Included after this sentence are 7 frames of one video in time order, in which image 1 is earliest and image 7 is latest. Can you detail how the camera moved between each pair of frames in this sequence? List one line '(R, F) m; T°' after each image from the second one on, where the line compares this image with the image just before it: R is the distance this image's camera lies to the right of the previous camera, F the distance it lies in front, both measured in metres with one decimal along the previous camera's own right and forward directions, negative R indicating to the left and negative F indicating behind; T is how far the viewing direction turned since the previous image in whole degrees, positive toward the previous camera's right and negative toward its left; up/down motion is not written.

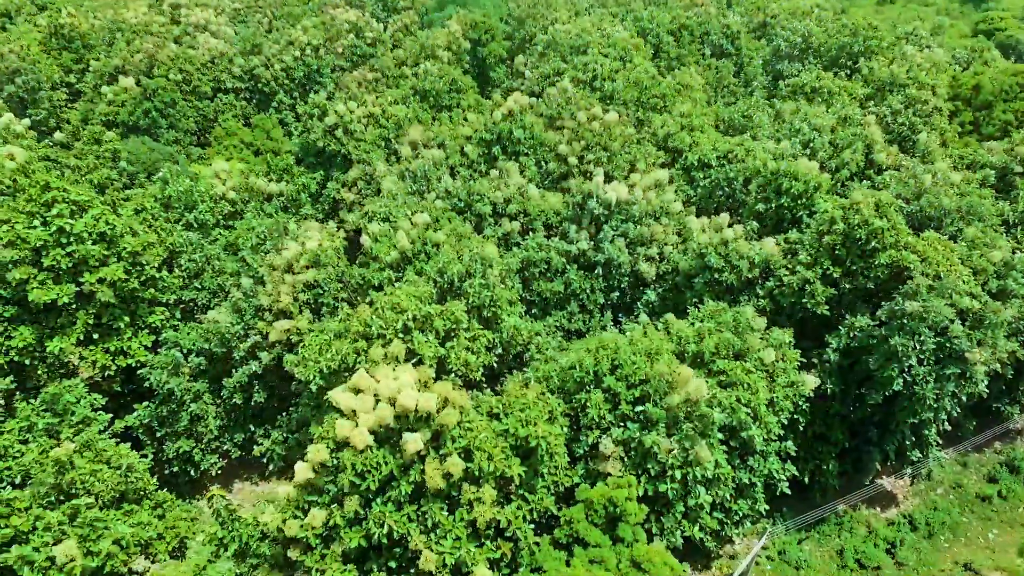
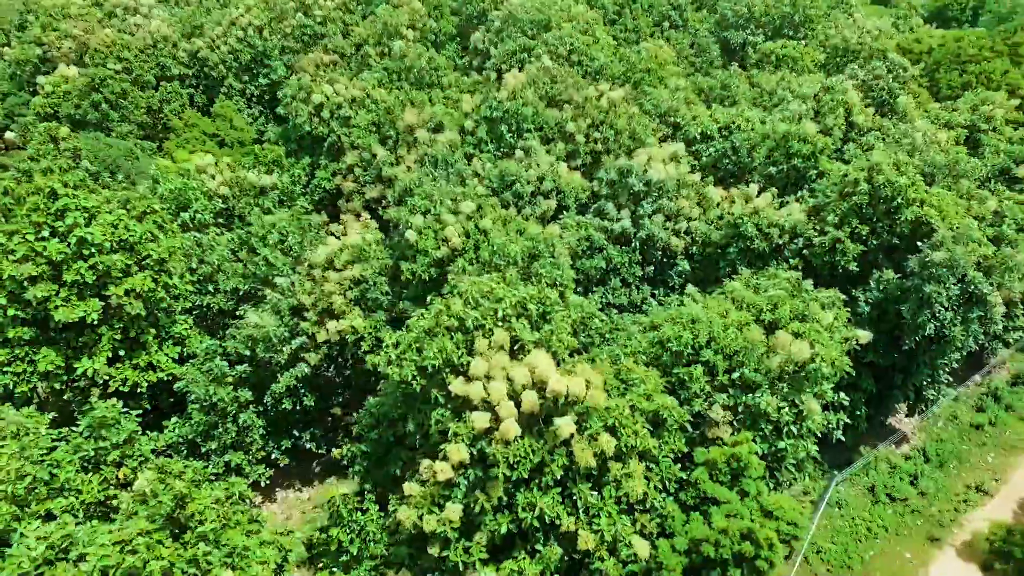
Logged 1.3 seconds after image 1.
(-2.2, +0.1) m; +7°
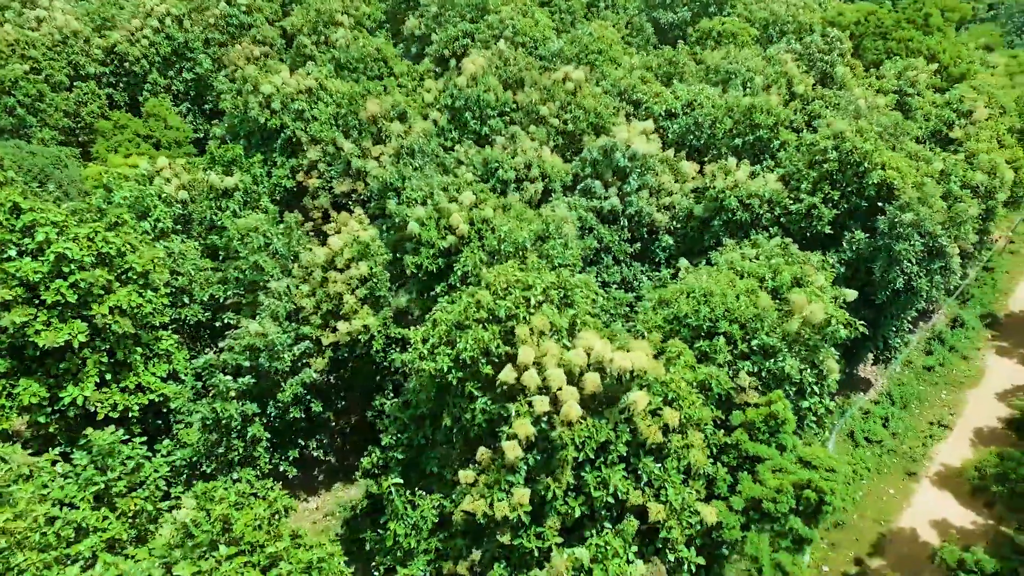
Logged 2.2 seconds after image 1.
(-1.4, +0.1) m; +7°
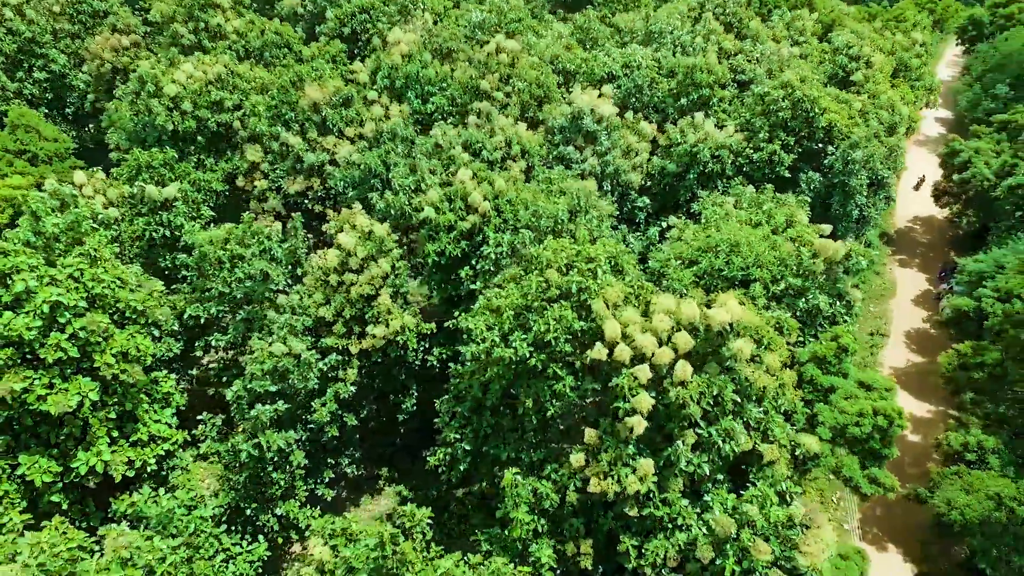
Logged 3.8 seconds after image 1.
(-2.5, +0.4) m; +12°
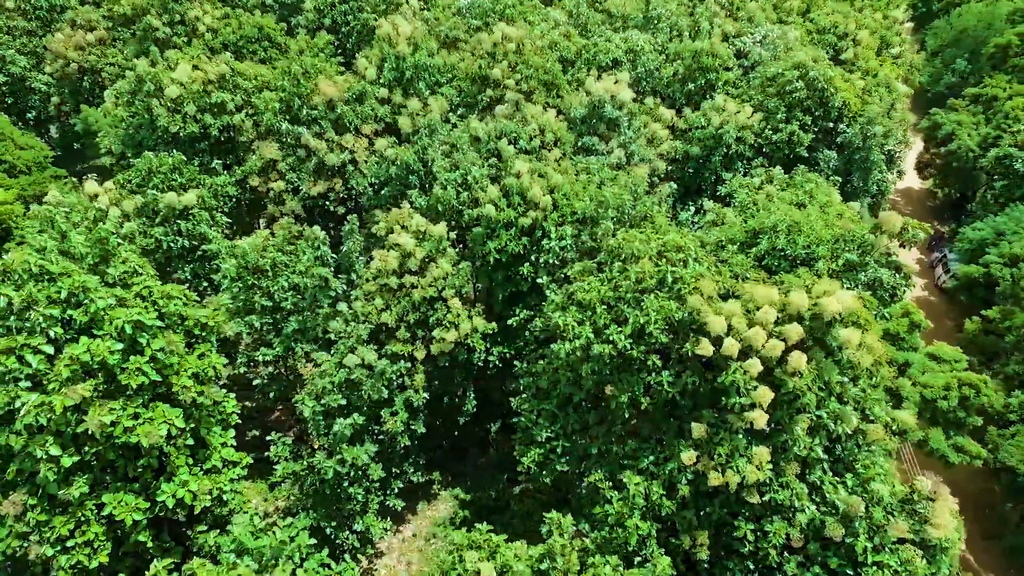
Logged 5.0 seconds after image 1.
(-1.8, +0.2) m; +5°
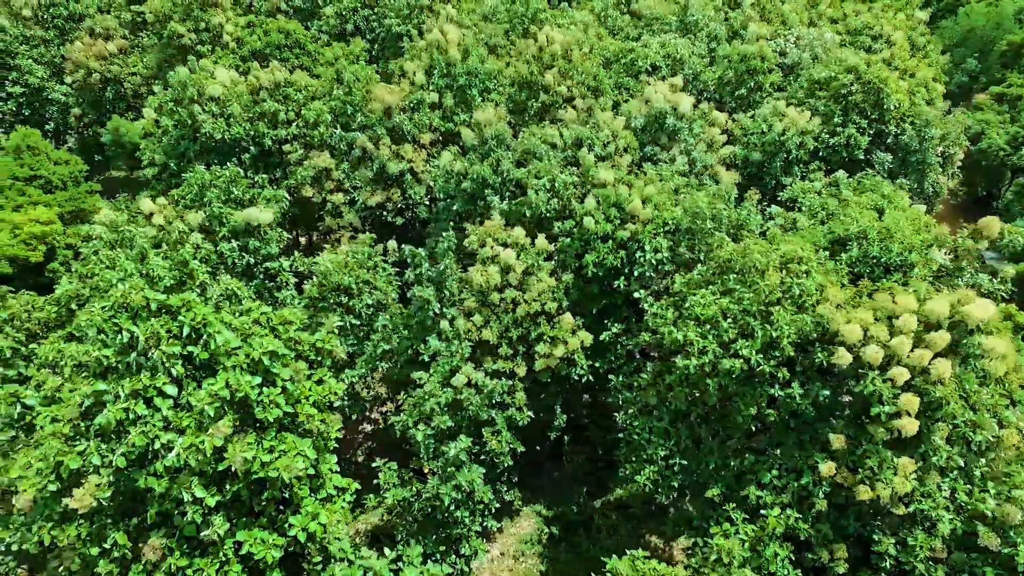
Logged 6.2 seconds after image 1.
(-1.7, +0.2) m; +2°
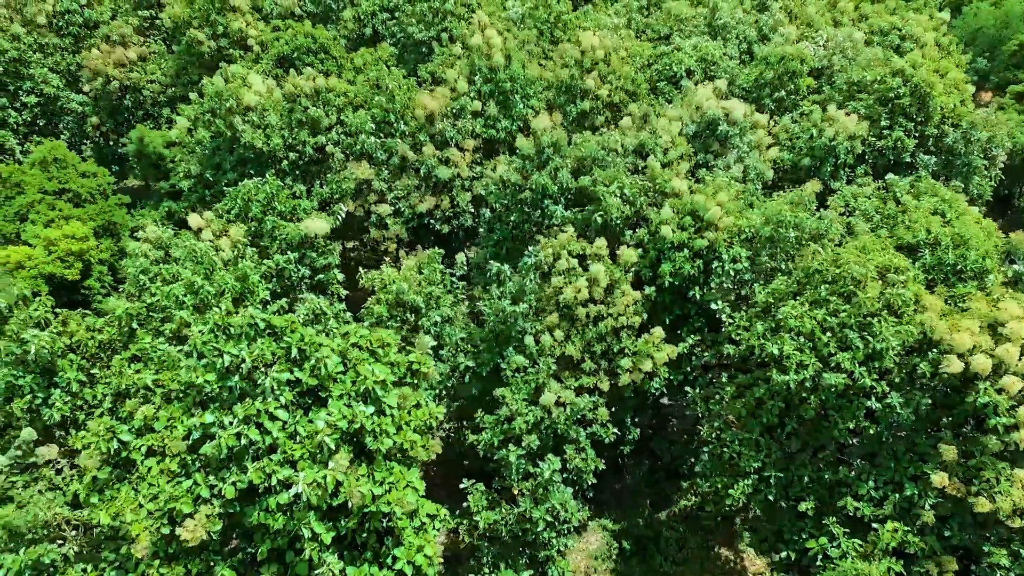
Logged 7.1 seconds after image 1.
(-1.3, +0.2) m; +1°
